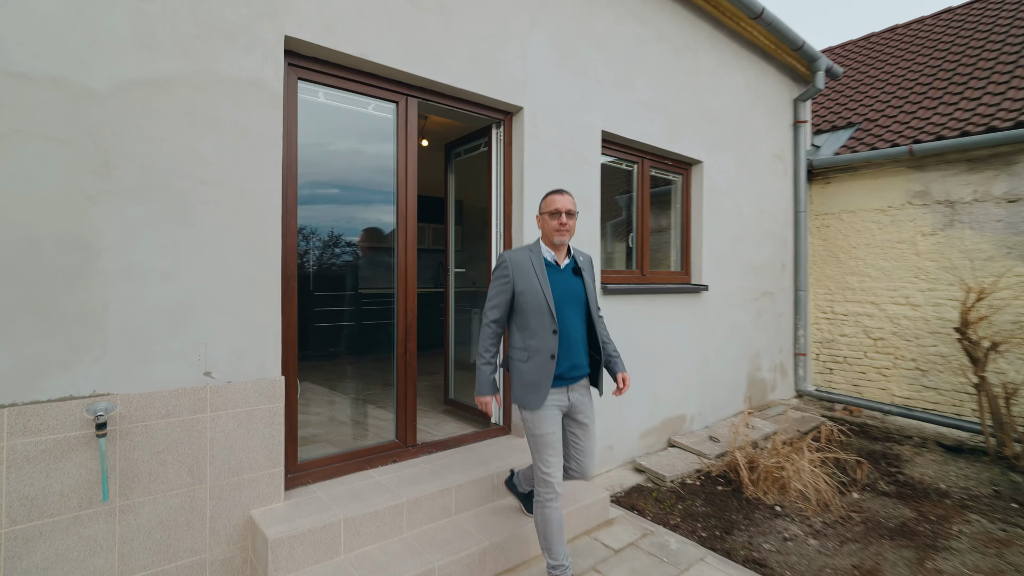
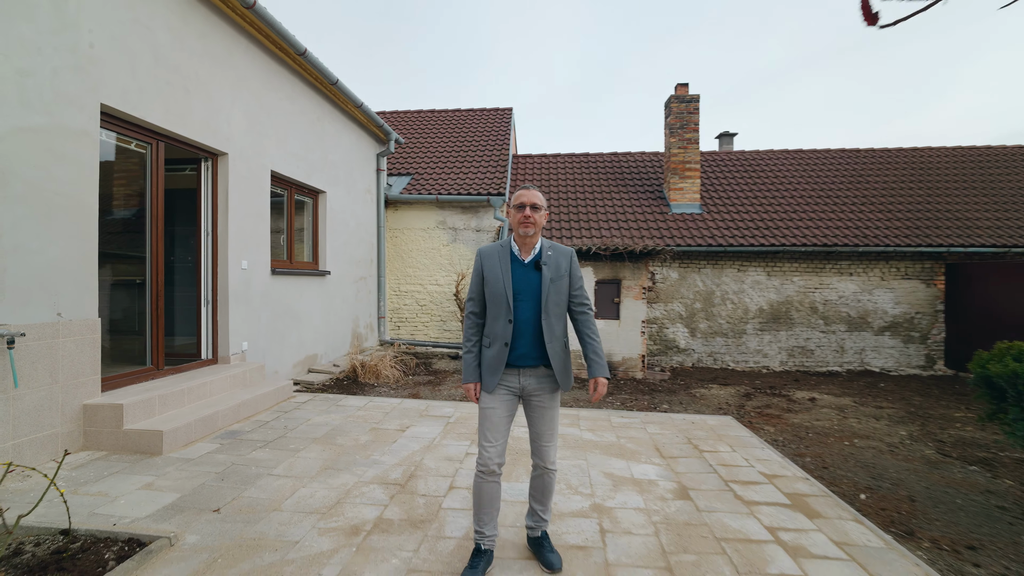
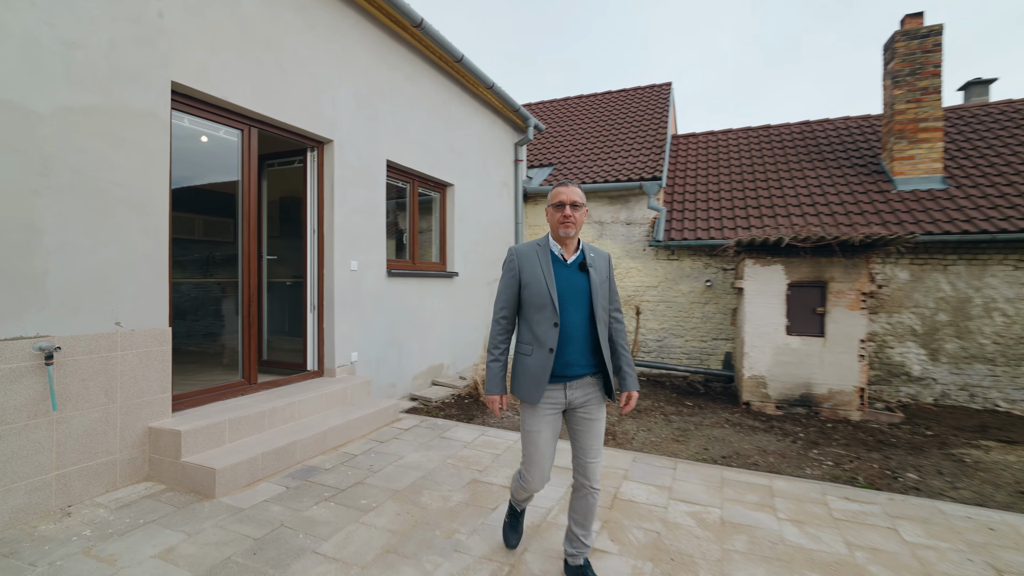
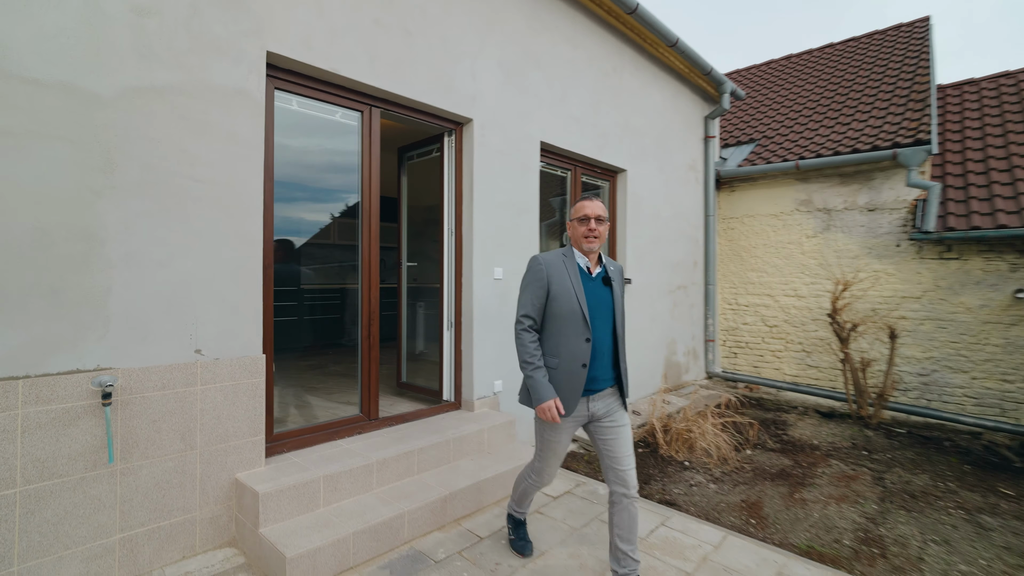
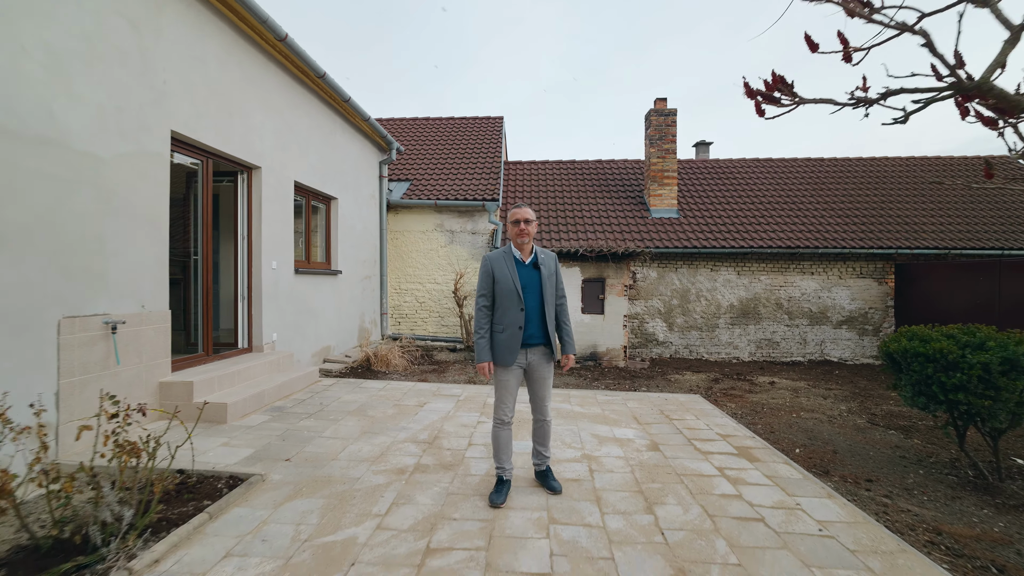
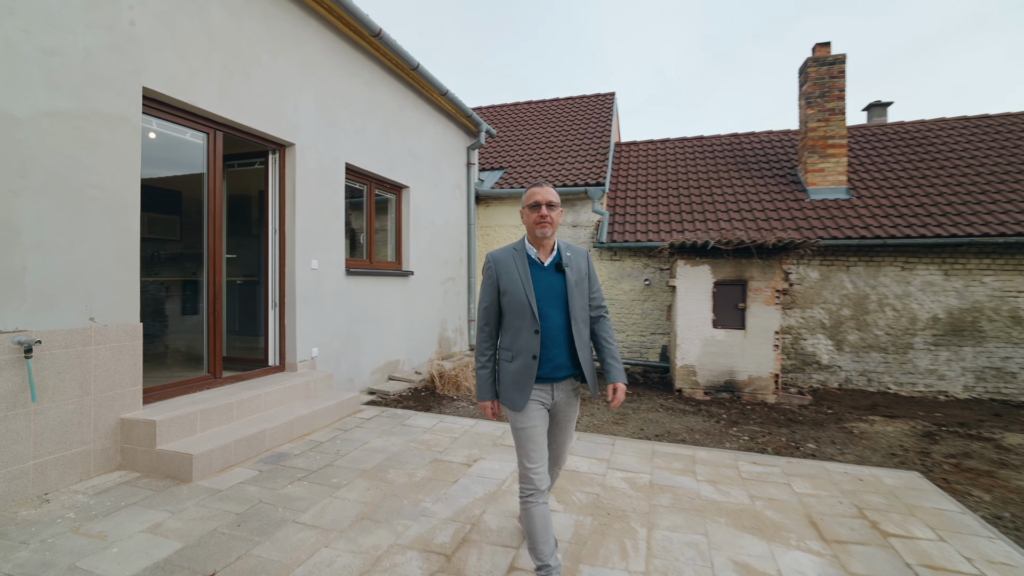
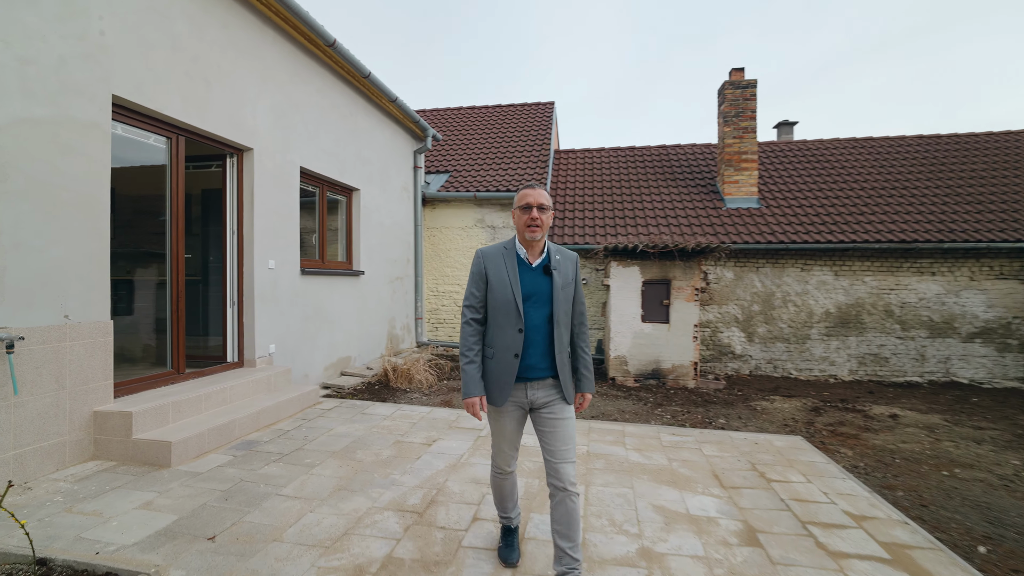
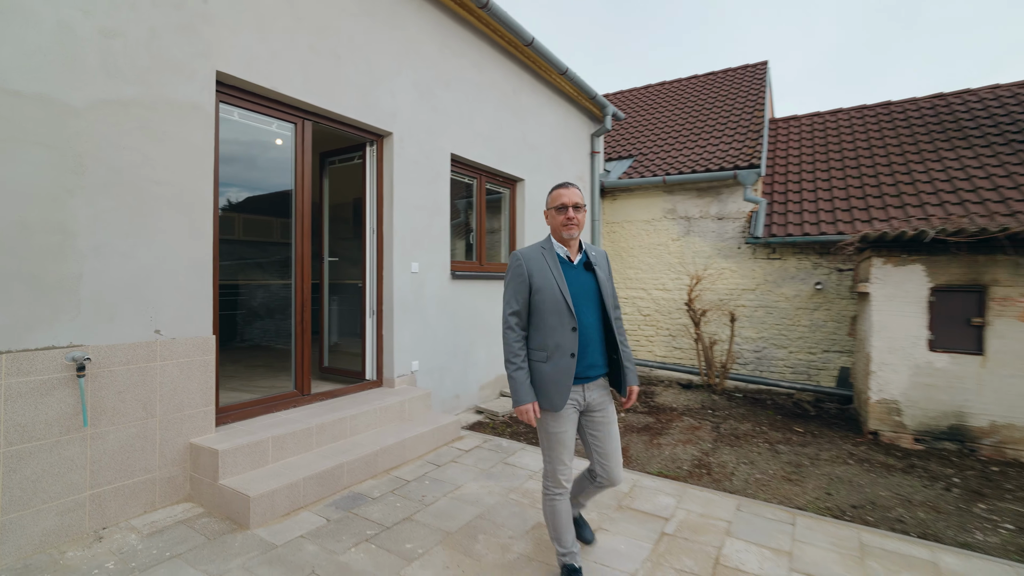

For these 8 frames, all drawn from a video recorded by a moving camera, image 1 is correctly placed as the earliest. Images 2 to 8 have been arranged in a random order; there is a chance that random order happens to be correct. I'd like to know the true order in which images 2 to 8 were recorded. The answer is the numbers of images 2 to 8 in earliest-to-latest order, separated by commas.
4, 8, 3, 6, 7, 2, 5
